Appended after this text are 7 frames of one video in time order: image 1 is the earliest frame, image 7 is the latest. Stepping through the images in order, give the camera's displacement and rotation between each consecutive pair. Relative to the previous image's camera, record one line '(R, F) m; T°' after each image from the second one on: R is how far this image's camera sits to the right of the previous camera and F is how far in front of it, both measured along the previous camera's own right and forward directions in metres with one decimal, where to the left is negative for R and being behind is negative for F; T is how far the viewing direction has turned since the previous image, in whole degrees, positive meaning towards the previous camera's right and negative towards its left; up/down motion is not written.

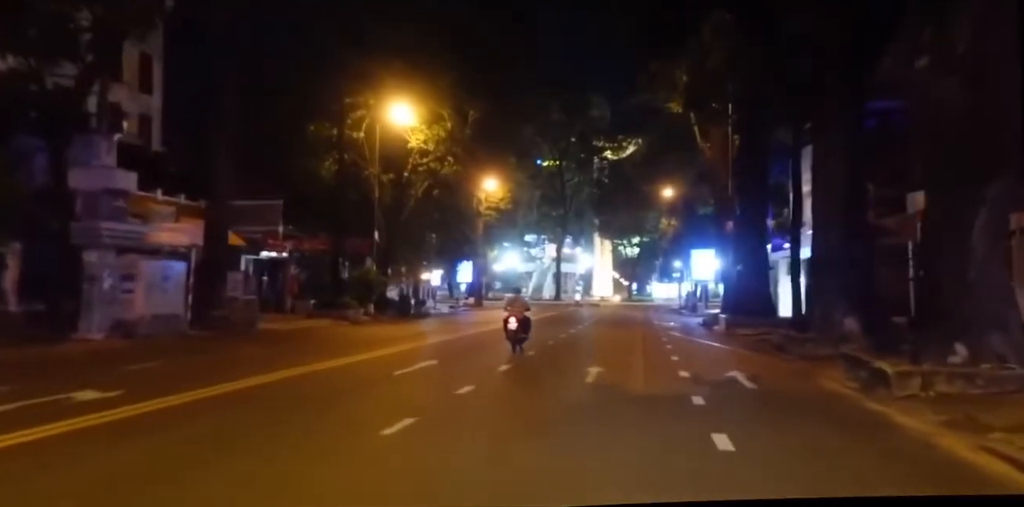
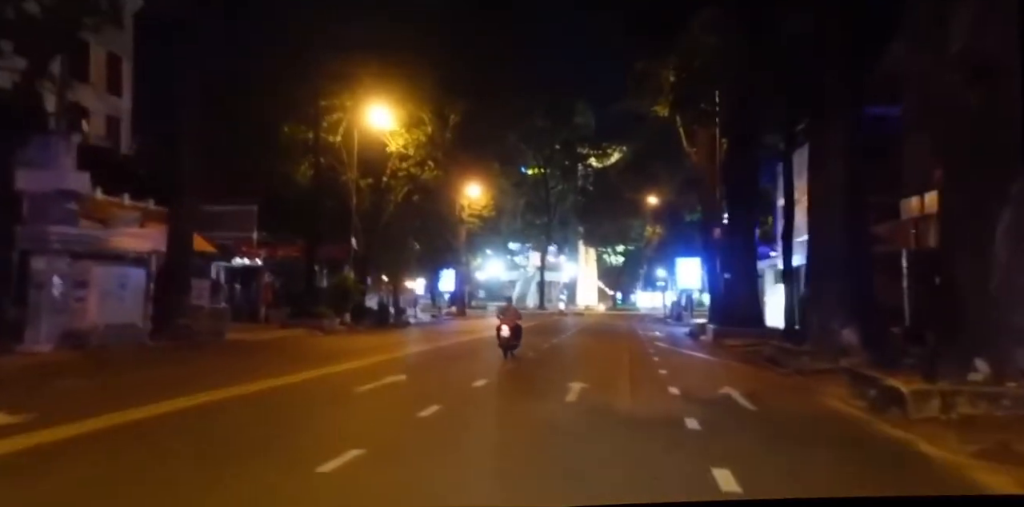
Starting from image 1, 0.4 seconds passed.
(+0.2, +1.6) m; +1°
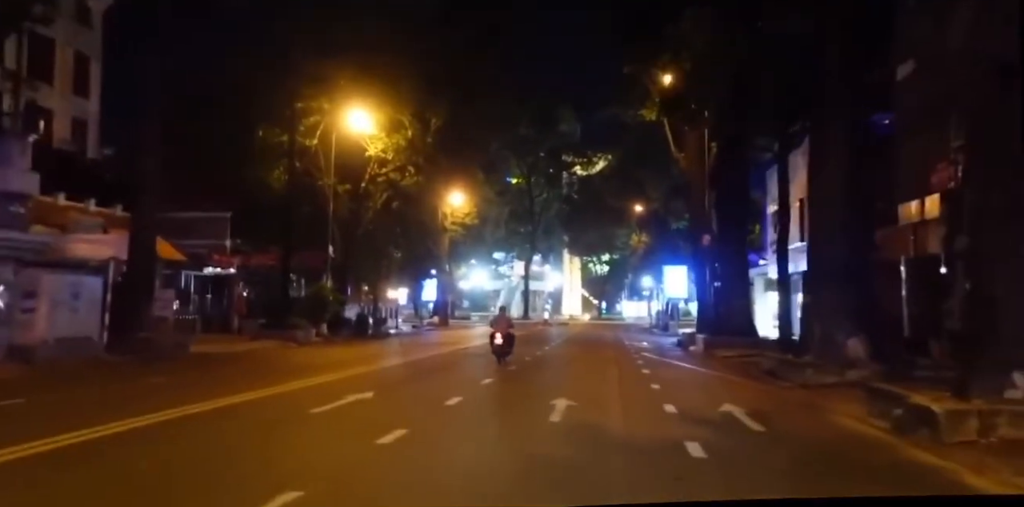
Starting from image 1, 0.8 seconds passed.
(+0.1, +1.7) m; +1°
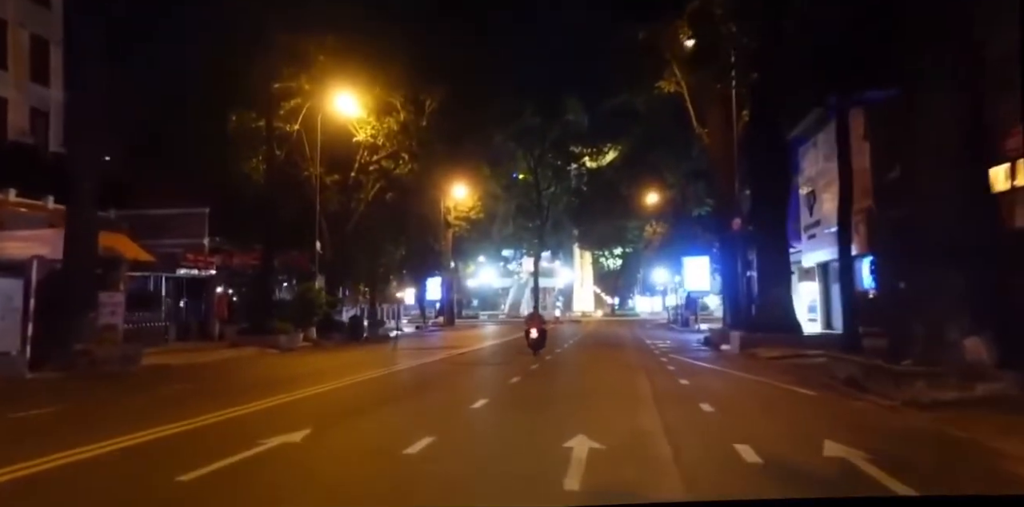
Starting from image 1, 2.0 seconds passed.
(+0.3, +5.4) m; -1°
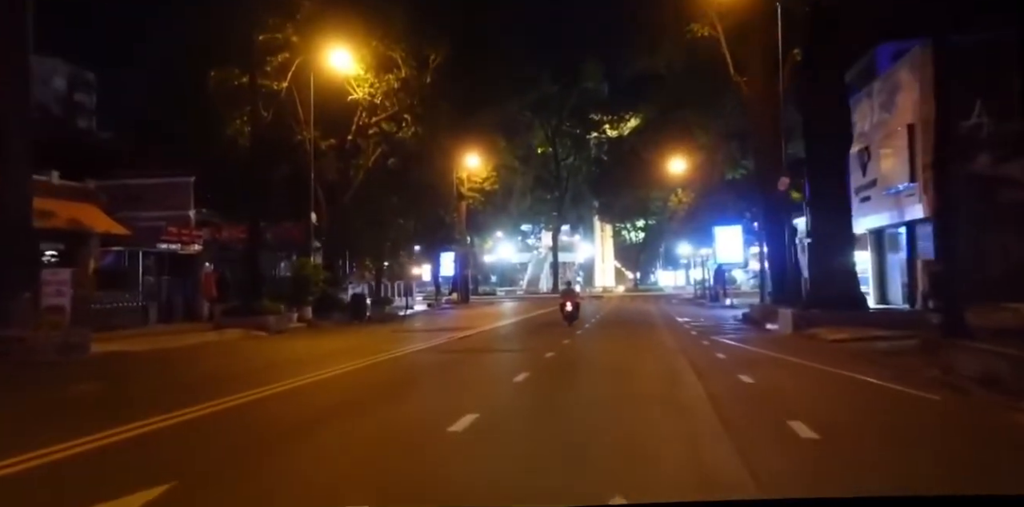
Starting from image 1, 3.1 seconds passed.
(+0.3, +5.0) m; -2°
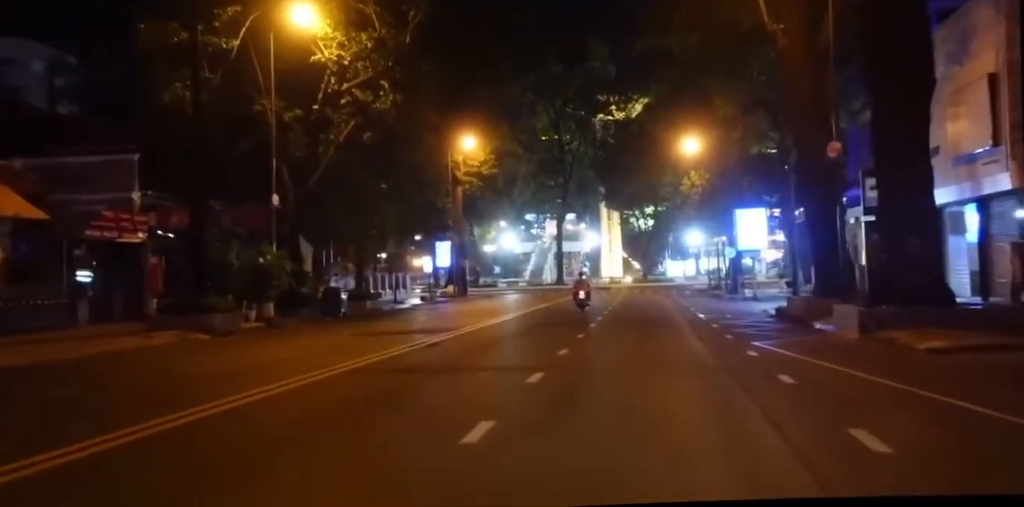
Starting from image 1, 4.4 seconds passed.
(+0.7, +6.6) m; -1°
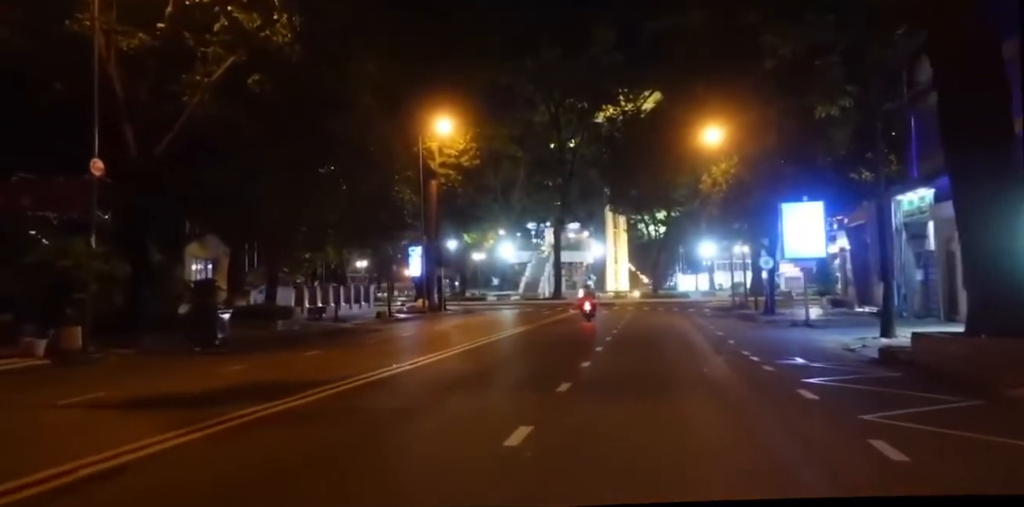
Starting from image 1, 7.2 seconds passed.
(+2.3, +14.6) m; -1°
